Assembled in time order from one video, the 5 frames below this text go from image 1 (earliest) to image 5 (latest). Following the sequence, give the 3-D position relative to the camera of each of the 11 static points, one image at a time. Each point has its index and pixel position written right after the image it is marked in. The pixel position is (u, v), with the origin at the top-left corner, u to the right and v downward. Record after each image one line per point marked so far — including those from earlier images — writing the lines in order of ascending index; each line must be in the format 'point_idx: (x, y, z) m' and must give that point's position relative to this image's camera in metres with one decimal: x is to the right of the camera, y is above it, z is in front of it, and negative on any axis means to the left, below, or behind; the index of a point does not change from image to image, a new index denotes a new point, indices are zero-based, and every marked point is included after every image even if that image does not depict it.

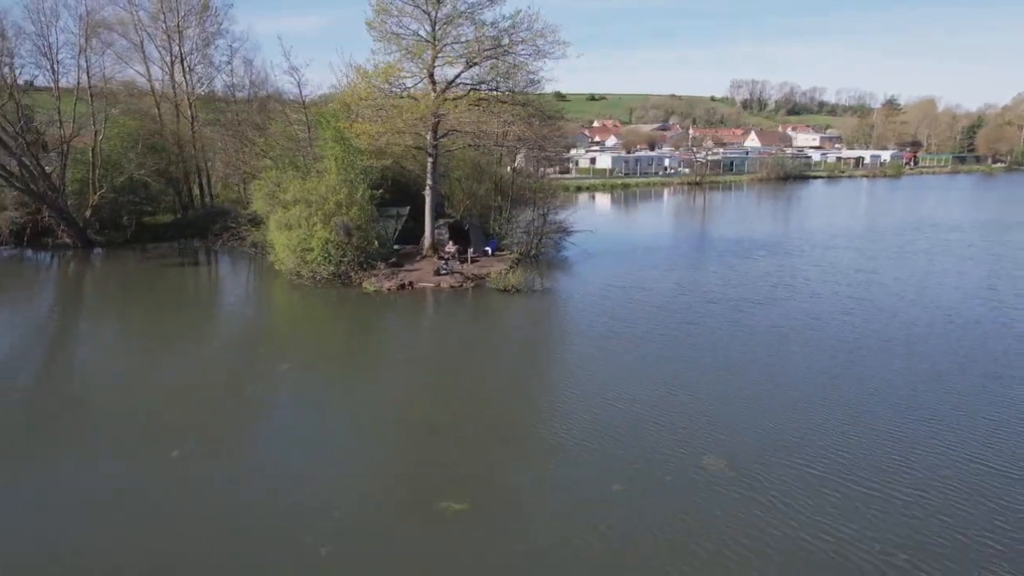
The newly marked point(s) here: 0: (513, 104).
0: (-0.3, +5.5, +19.7) m
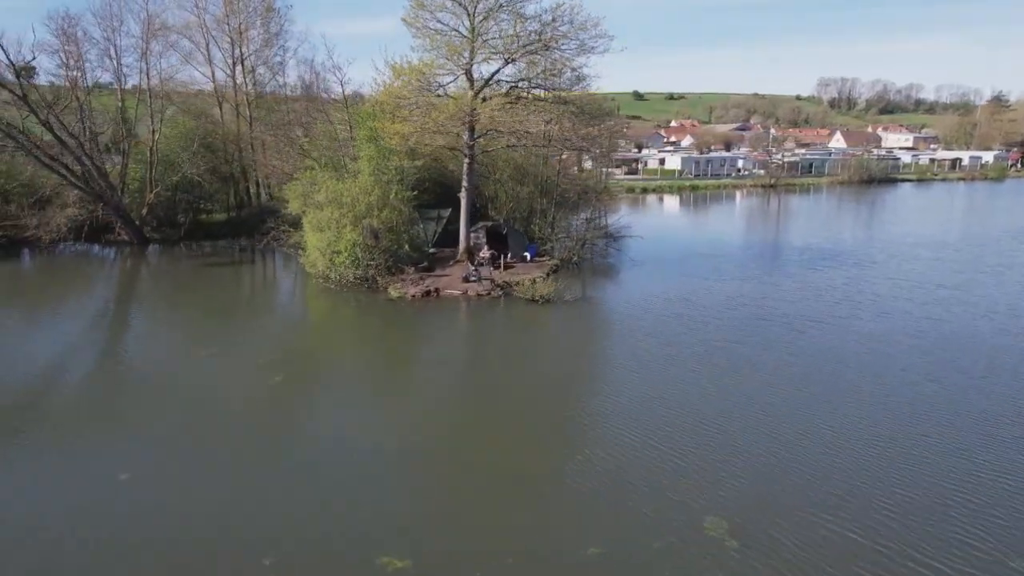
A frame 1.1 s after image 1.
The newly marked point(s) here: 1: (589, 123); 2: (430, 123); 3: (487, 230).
0: (+0.9, +5.3, +18.7) m
1: (+1.1, +5.4, +20.2) m
2: (-2.5, +4.4, +17.5) m
3: (-0.7, +1.7, +19.7) m
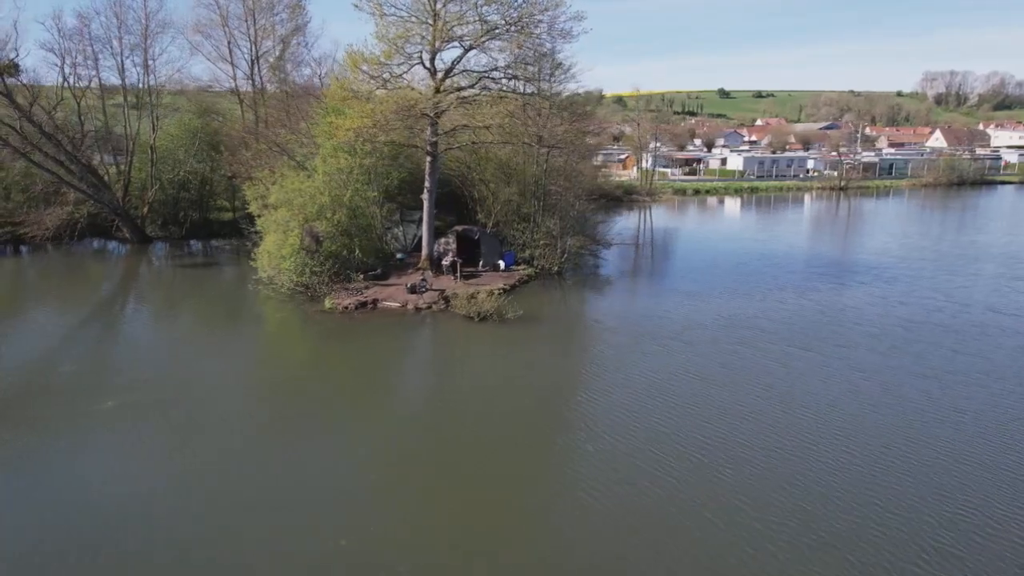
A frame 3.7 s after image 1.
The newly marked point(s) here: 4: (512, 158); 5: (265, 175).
0: (+0.1, +5.0, +16.8) m
1: (+0.6, +5.1, +18.3) m
2: (-3.4, +4.2, +16.1) m
3: (-1.4, +1.4, +18.0) m
4: (-0.4, +3.9, +19.4) m
5: (-6.7, +3.2, +18.1) m
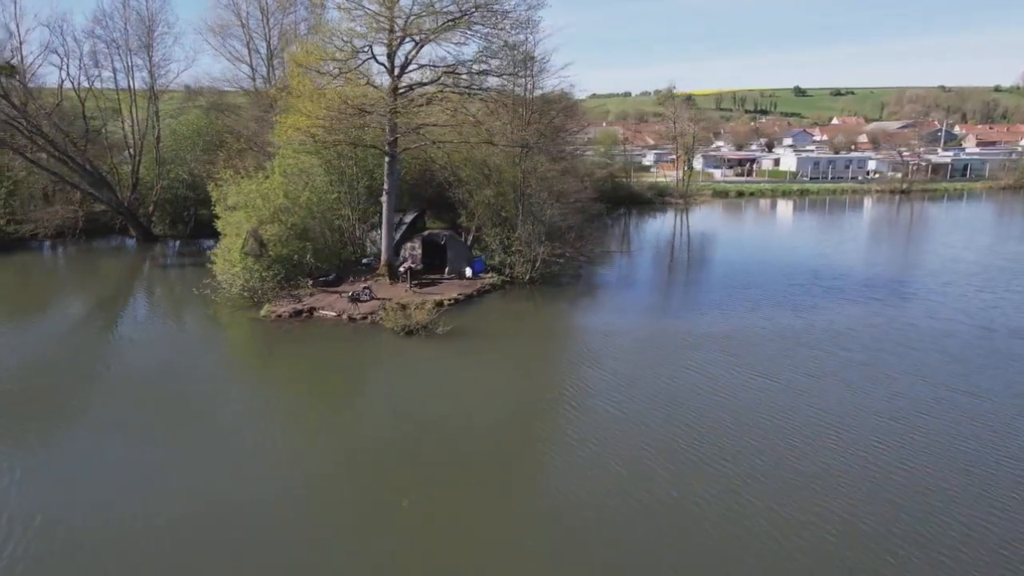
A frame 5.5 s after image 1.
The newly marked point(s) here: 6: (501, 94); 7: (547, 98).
0: (-0.7, +4.7, +15.7) m
1: (-0.1, +4.8, +17.2) m
2: (-4.3, +4.0, +15.4) m
3: (-2.2, +1.2, +17.1) m
4: (-1.0, +3.7, +18.4) m
5: (-7.4, +3.1, +17.7) m
6: (-0.3, +4.9, +16.7) m
7: (+1.1, +5.7, +19.8) m
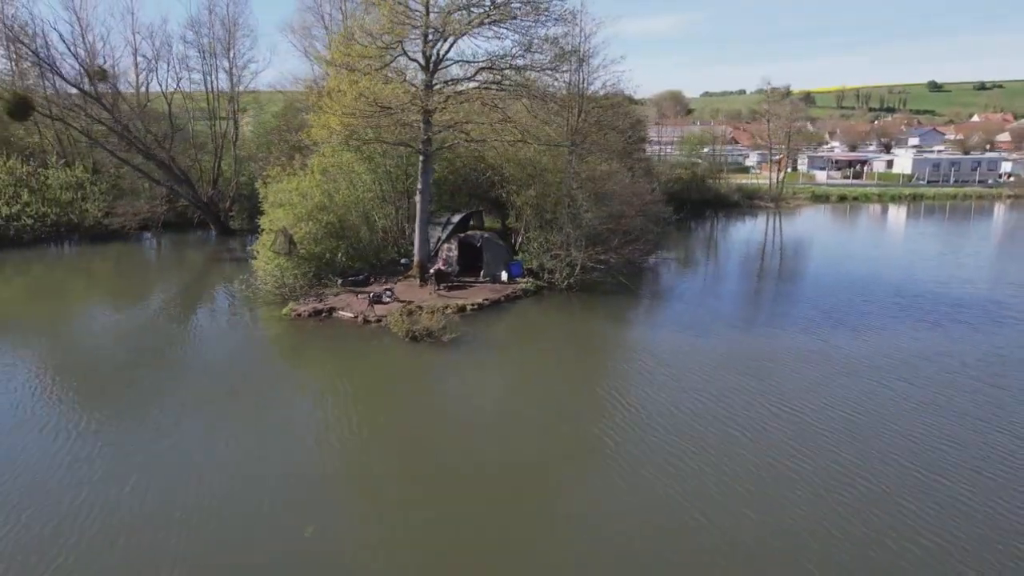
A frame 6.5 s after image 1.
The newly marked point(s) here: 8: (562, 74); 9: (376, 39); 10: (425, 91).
0: (+0.2, +4.6, +15.0) m
1: (+1.0, +4.7, +16.3) m
2: (-3.5, +4.0, +15.2) m
3: (-1.2, +1.2, +16.6) m
4: (+0.3, +3.6, +17.6) m
5: (-6.2, +3.2, +18.0) m
6: (+0.8, +4.8, +15.8) m
7: (+2.6, +5.5, +18.7) m
8: (+1.3, +5.3, +16.2) m
9: (-2.8, +5.7, +15.0) m
10: (-1.9, +4.6, +15.0) m
